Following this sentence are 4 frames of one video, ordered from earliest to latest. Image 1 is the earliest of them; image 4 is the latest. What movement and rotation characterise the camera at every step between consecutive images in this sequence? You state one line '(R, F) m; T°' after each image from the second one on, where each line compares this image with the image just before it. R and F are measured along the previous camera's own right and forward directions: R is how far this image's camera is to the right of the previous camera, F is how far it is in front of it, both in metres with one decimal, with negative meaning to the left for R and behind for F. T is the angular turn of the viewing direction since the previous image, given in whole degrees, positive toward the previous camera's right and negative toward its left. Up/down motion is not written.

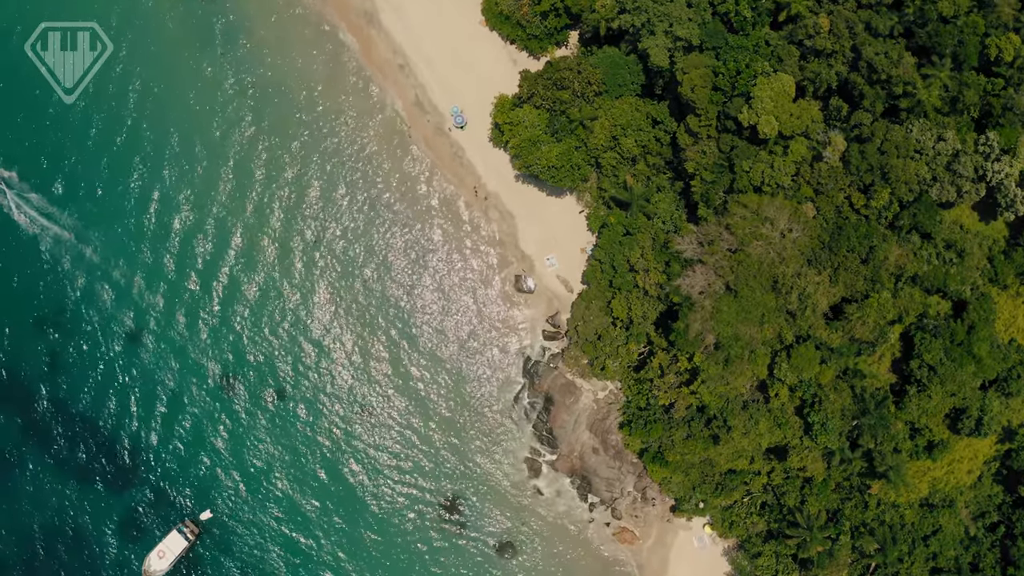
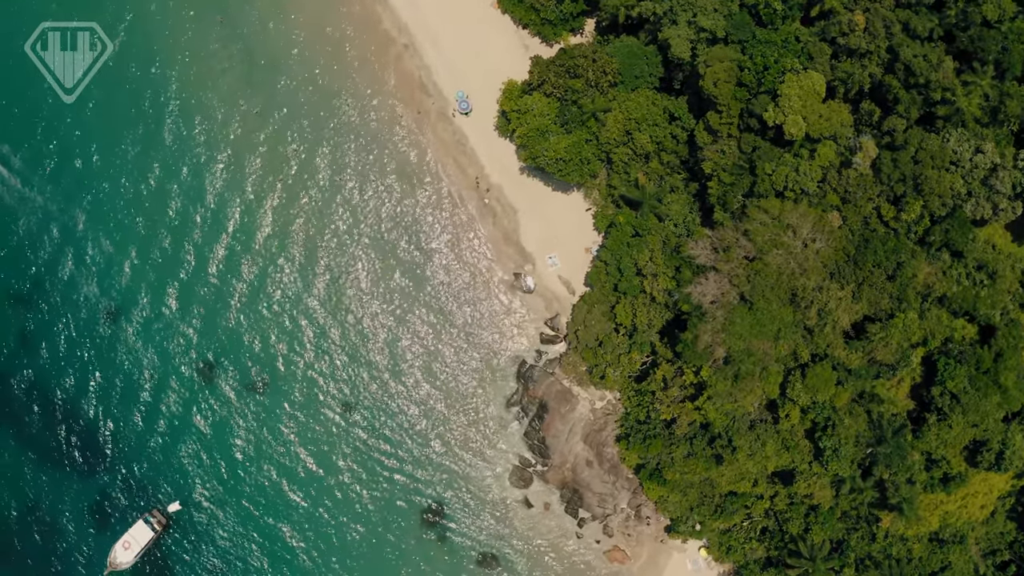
(+0.1, +2.2) m; 0°
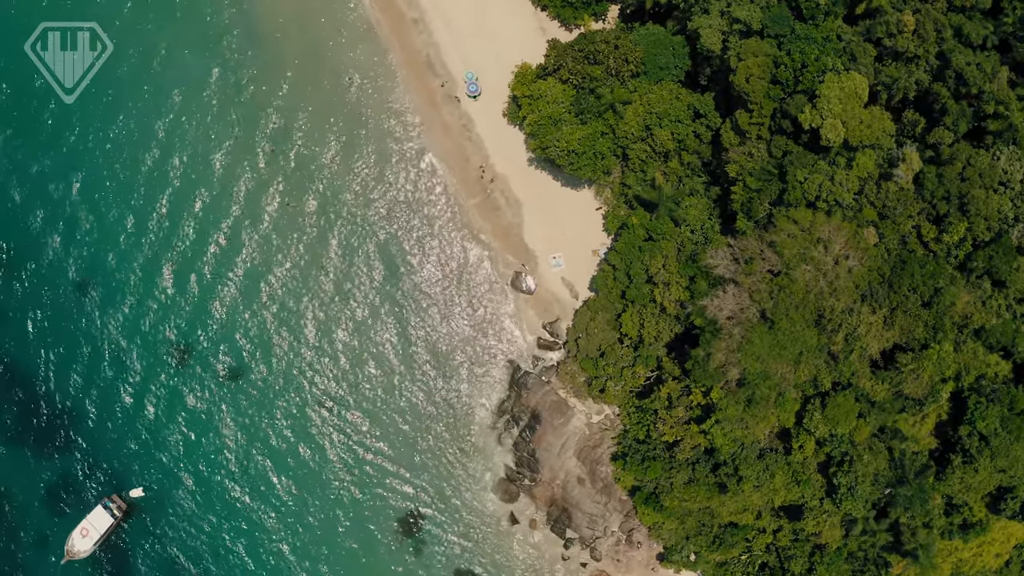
(+0.1, +2.6) m; 0°
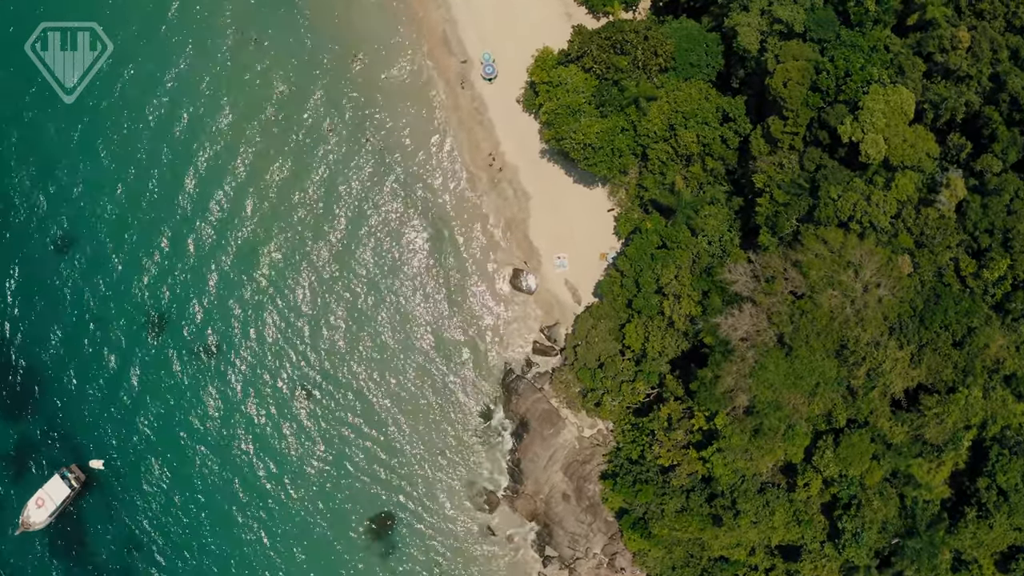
(+0.1, +2.1) m; 0°
